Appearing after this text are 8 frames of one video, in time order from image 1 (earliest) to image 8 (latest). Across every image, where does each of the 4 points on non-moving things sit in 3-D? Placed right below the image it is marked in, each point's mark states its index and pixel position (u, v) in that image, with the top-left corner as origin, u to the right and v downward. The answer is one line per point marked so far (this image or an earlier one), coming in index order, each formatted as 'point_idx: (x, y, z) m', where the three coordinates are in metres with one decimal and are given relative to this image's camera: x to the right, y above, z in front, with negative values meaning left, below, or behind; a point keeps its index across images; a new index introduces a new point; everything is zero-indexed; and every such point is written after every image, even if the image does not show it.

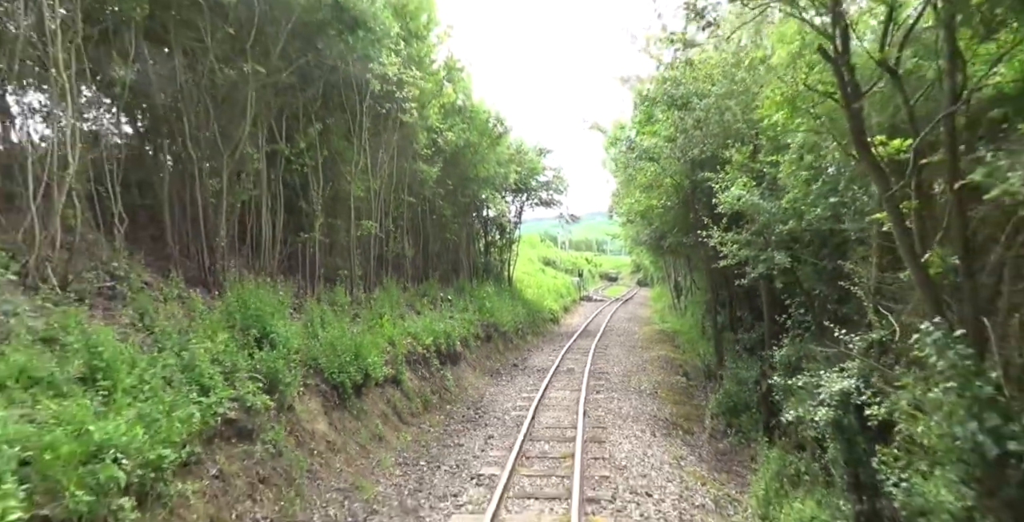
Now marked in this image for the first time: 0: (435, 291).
0: (-2.4, -0.9, +16.8) m
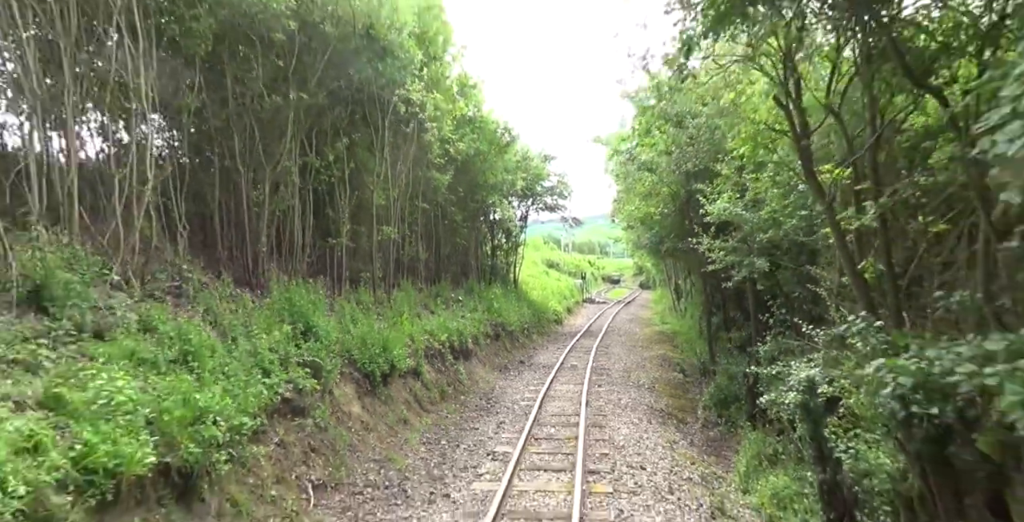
0: (-2.1, -1.0, +17.9) m
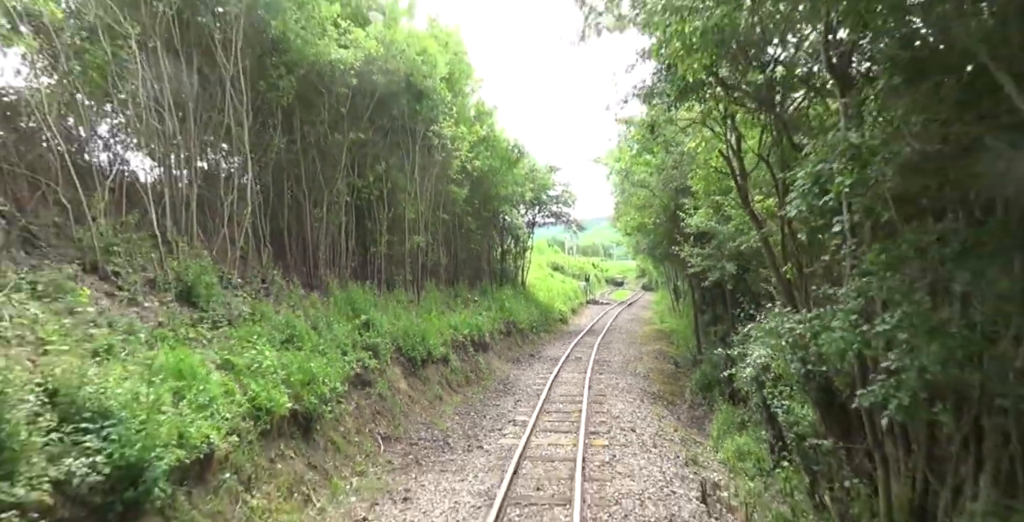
0: (-1.7, -1.2, +20.1) m
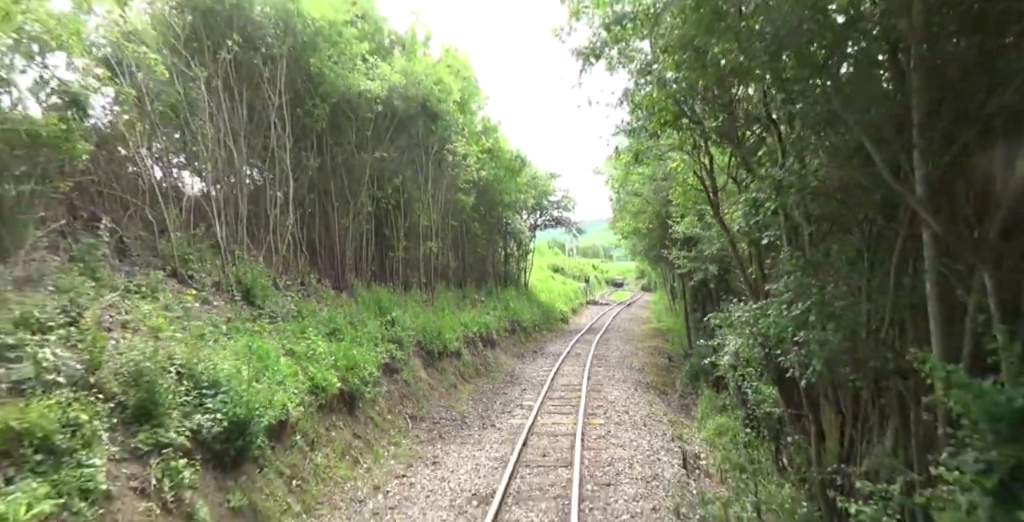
0: (-1.6, -1.3, +21.5) m
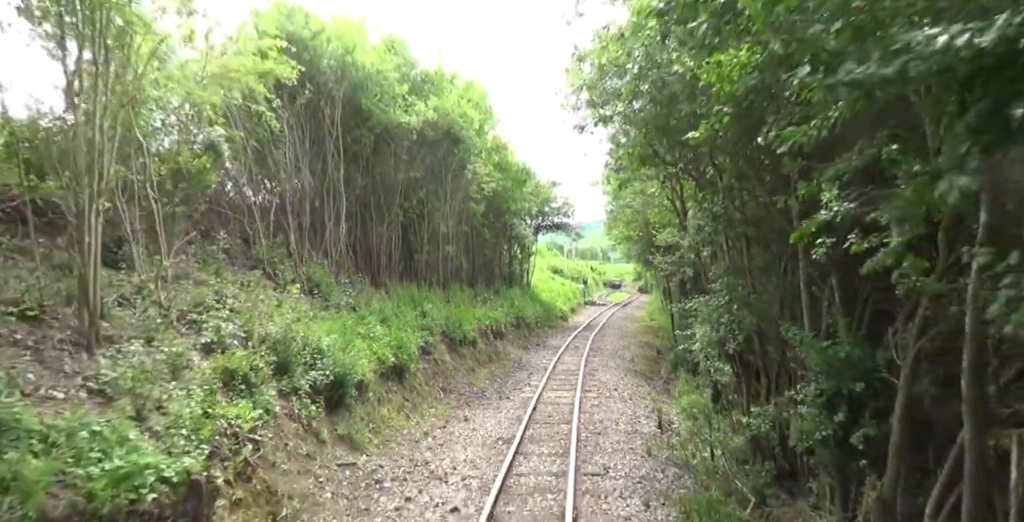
0: (-1.3, -1.4, +24.1) m
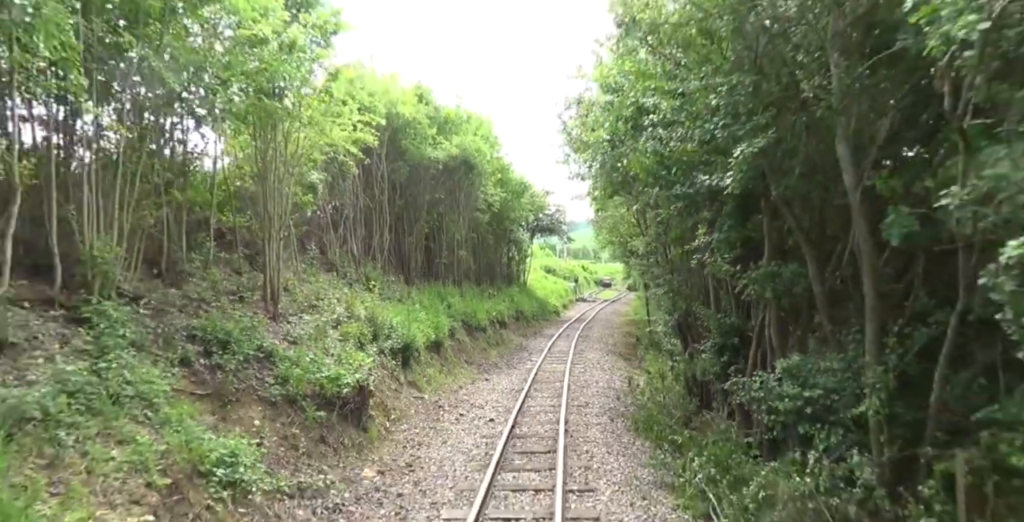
0: (-1.3, -1.5, +28.1) m
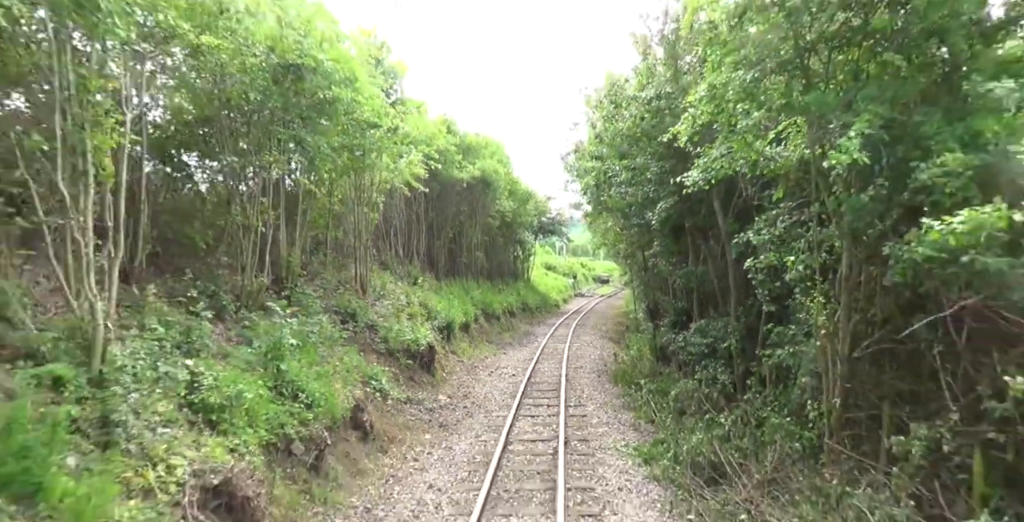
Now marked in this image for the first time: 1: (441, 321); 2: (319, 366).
0: (-0.9, -1.4, +32.5) m
1: (-2.1, -1.8, +16.6) m
2: (-2.9, -1.6, +8.1) m
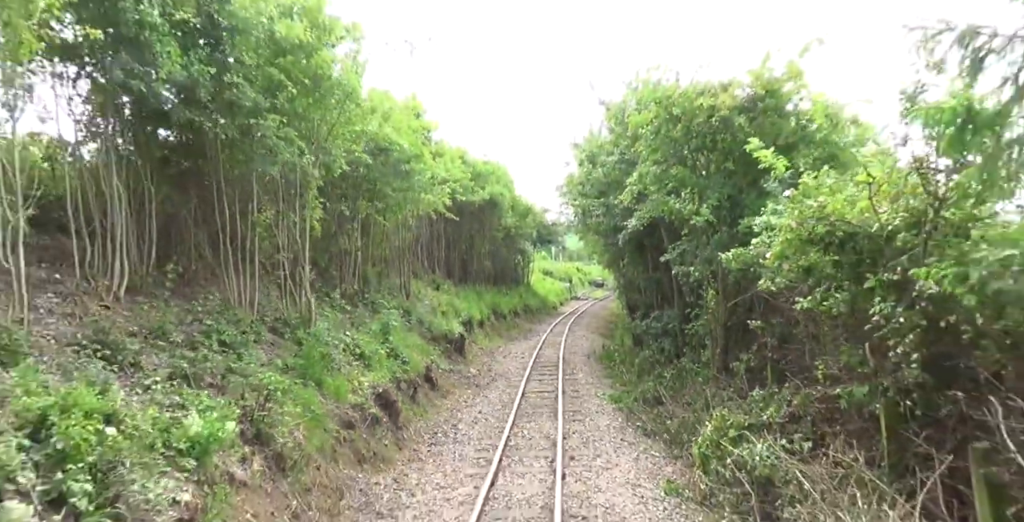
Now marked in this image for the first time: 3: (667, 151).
0: (-0.7, -1.9, +36.9) m
1: (-1.8, -2.2, +21.0) m
2: (-2.5, -1.8, +12.6) m
3: (+2.8, +2.0, +10.1) m
